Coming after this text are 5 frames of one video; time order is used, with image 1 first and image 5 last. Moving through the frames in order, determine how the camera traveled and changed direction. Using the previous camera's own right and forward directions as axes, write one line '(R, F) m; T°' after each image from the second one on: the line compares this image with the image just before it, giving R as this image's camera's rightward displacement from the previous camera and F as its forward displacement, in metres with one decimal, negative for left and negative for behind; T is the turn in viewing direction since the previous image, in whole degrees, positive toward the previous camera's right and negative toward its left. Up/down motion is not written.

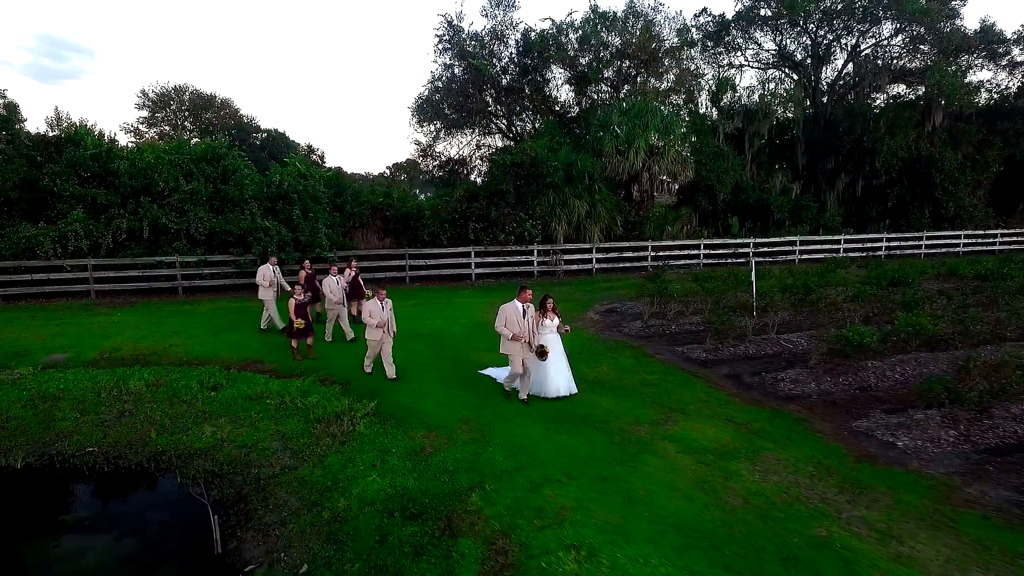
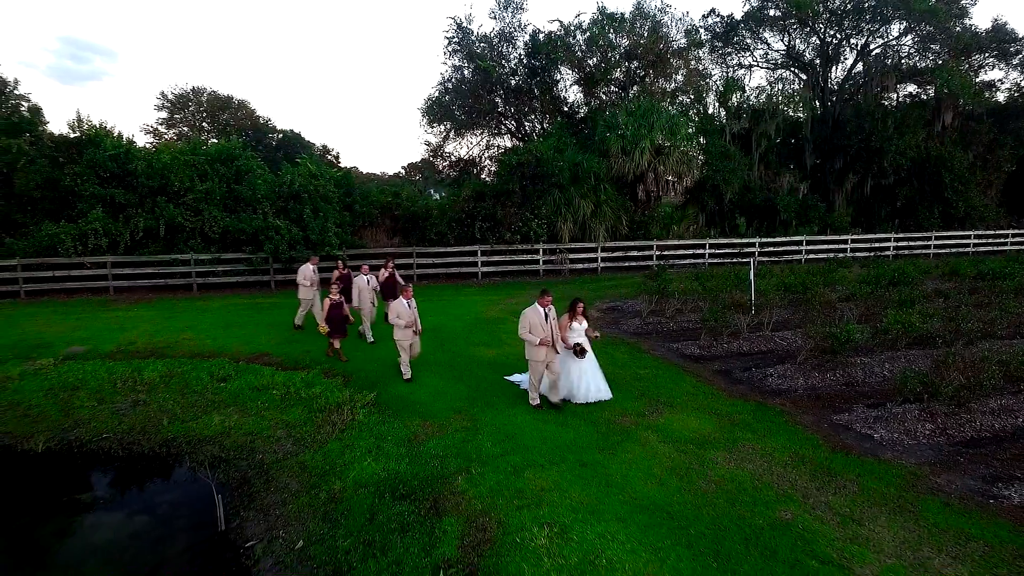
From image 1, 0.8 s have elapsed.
(+0.3, -0.3) m; -1°
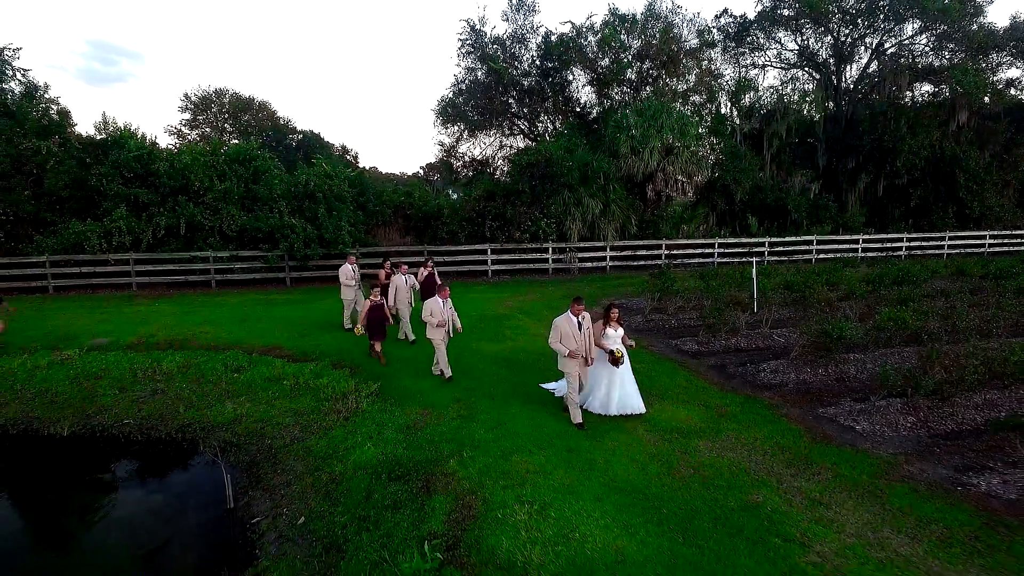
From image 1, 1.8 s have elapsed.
(+0.3, -0.3) m; -2°
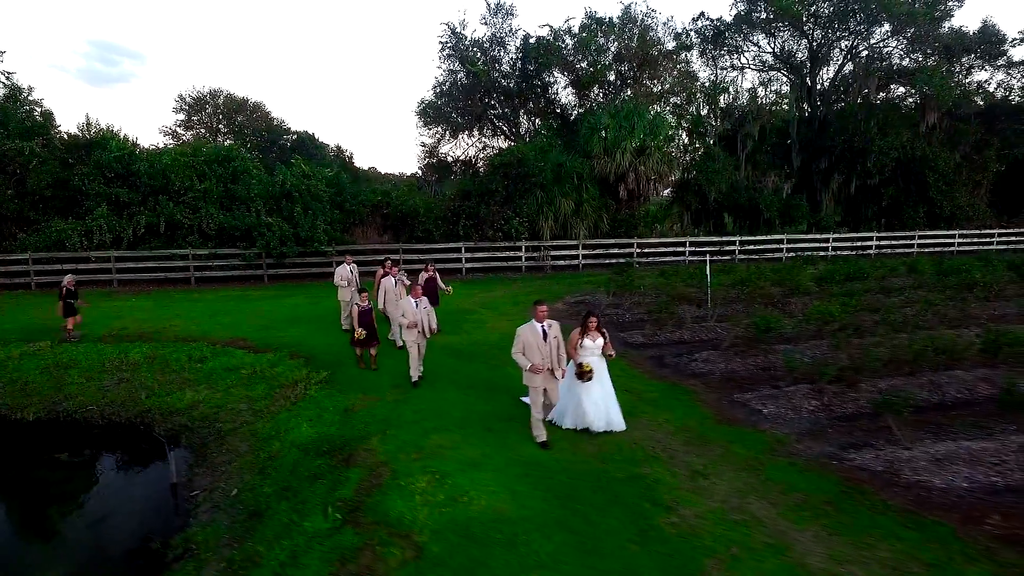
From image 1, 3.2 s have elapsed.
(+0.9, -0.5) m; 0°
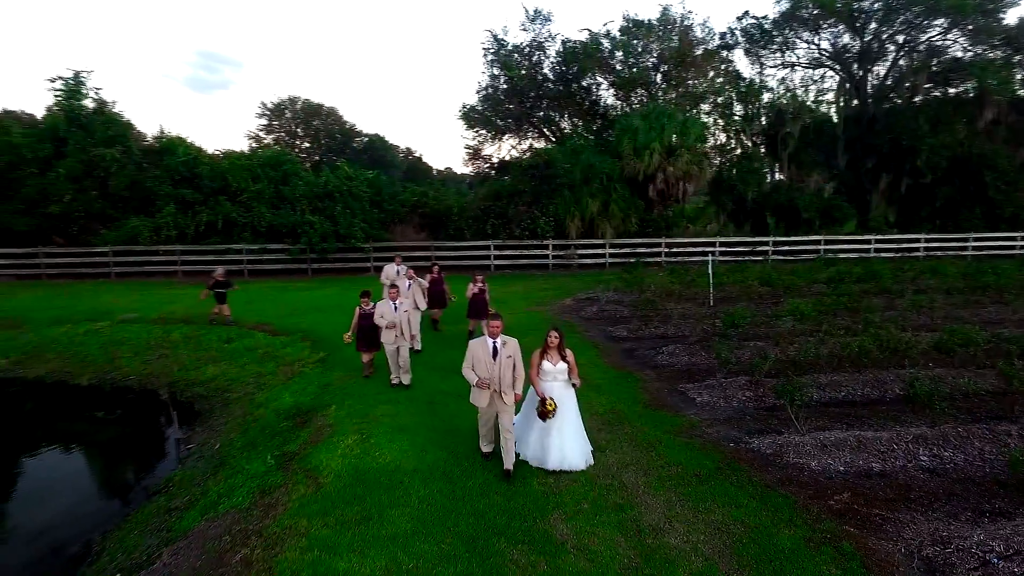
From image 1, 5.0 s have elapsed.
(+1.6, -0.7) m; -7°
